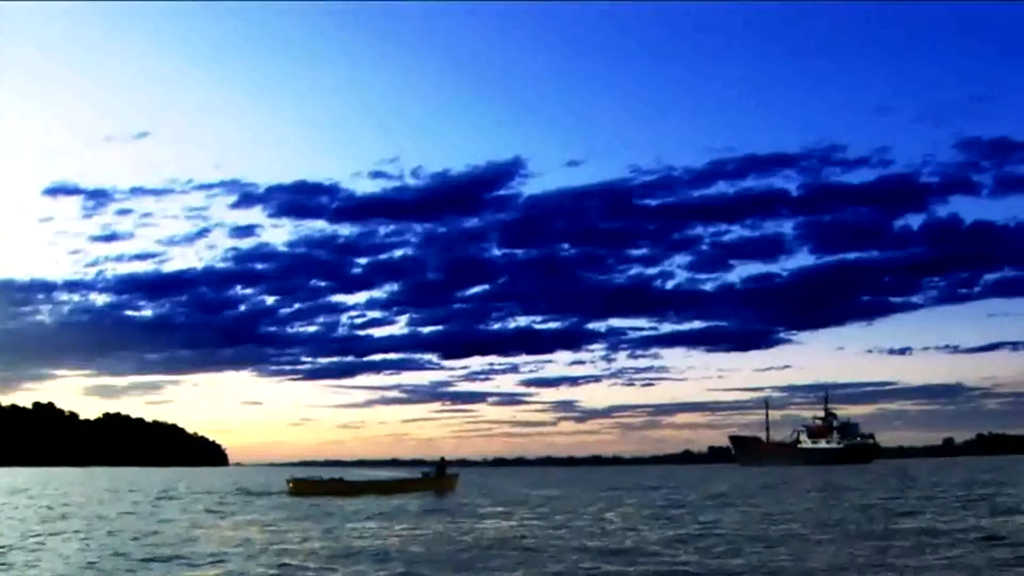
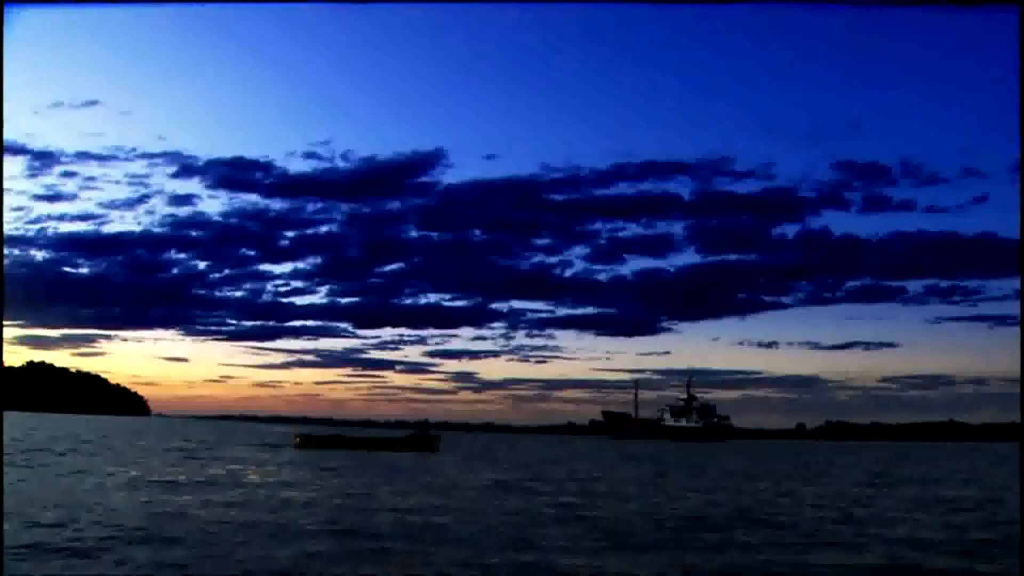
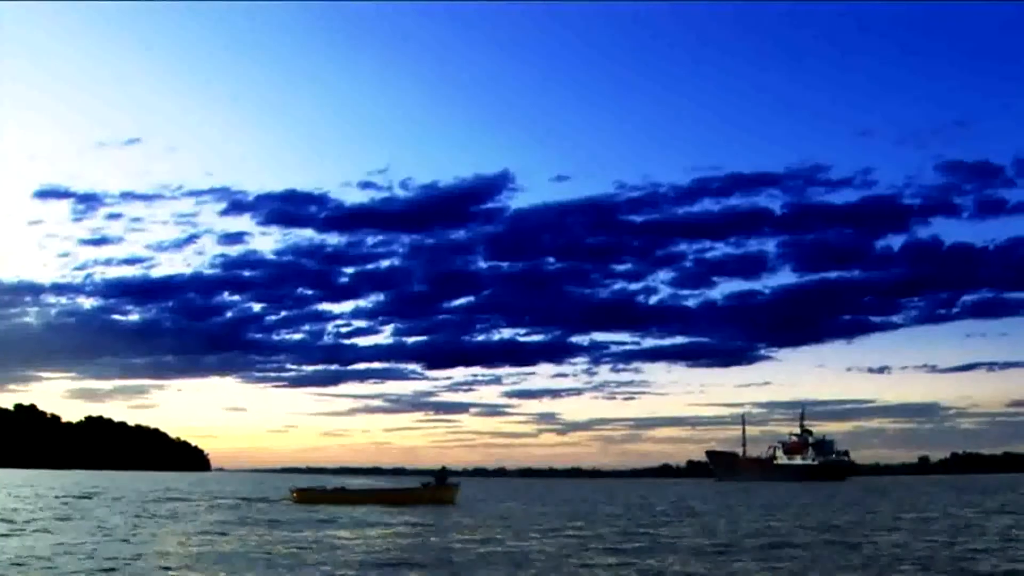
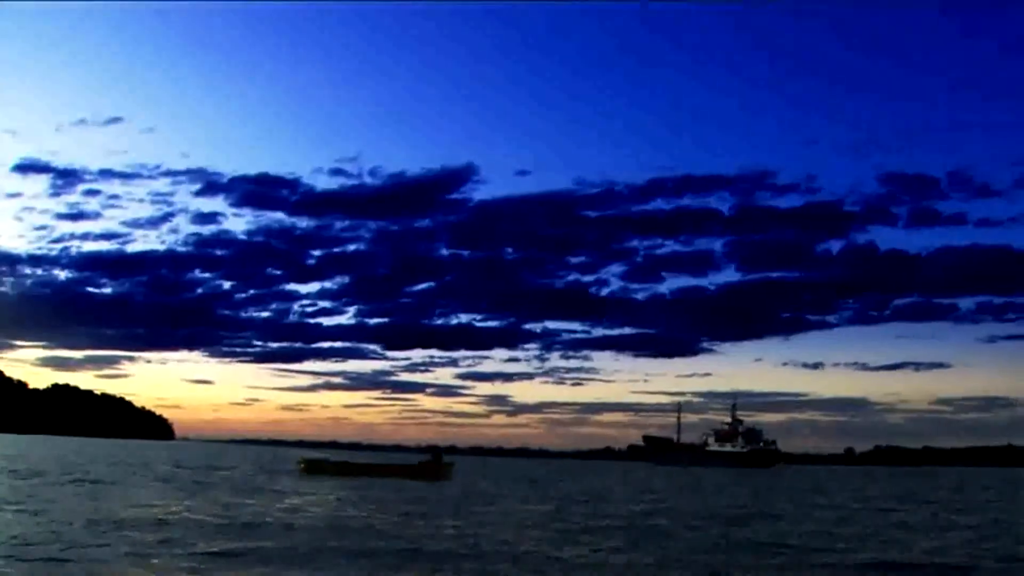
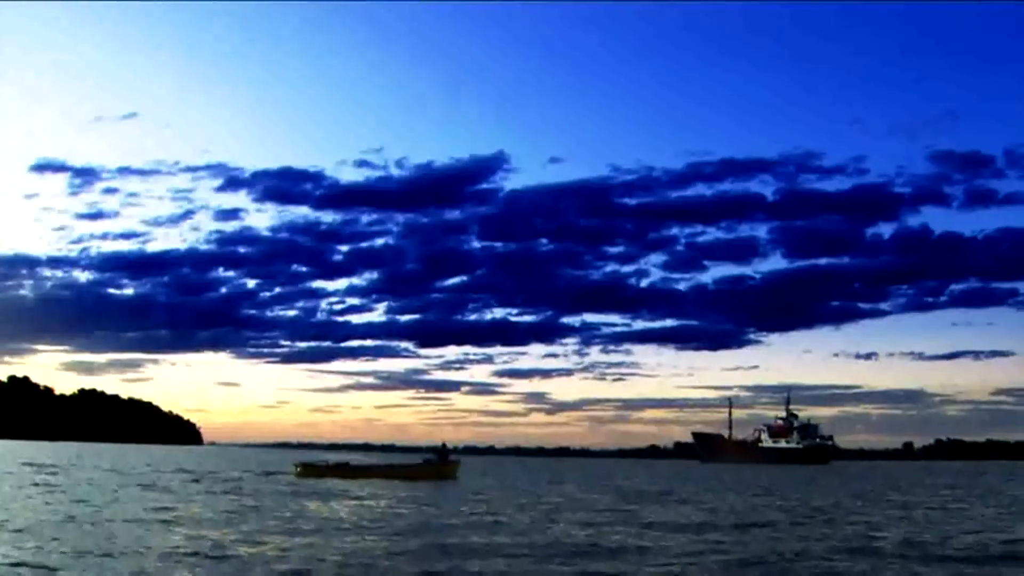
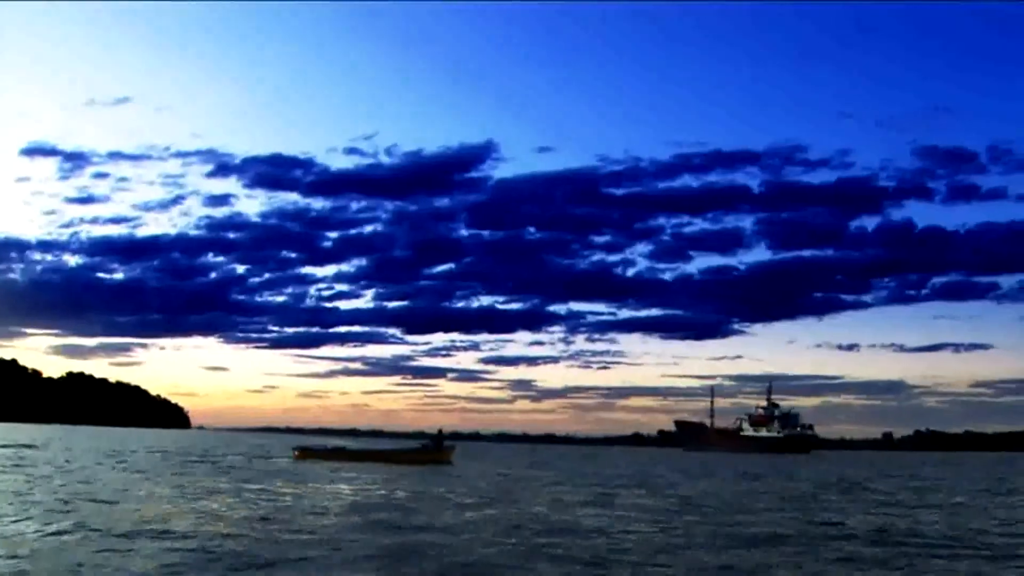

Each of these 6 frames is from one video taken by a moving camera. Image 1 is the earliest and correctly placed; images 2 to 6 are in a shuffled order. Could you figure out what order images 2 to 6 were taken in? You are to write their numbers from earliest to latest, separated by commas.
3, 5, 6, 4, 2
